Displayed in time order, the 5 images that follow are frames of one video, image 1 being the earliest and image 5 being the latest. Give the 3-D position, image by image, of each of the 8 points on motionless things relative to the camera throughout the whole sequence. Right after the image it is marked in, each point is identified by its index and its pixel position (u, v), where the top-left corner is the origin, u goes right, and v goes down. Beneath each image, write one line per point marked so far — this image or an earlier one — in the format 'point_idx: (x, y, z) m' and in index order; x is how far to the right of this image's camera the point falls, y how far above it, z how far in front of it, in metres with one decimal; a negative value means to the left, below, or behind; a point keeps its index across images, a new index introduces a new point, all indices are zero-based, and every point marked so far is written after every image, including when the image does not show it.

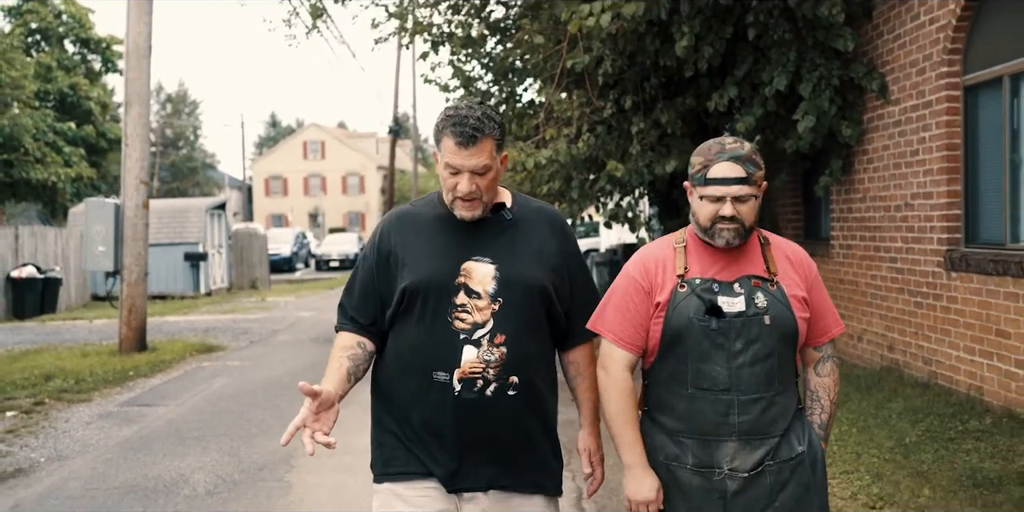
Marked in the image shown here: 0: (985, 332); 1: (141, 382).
0: (+3.4, -0.5, +6.6) m
1: (-4.1, -1.4, +10.3) m
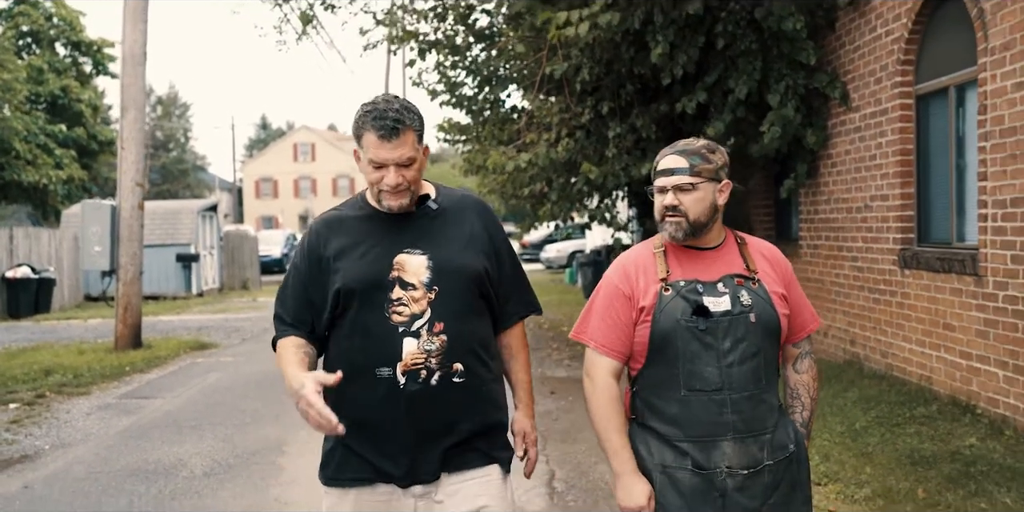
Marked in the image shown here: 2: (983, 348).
0: (+3.2, -0.5, +7.1) m
1: (-4.3, -1.4, +10.7) m
2: (+3.2, -0.6, +6.4) m
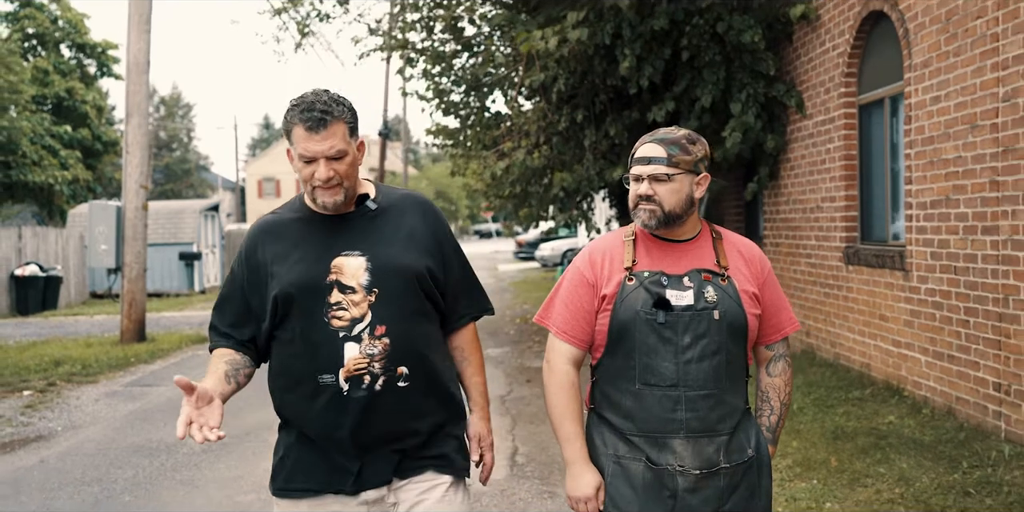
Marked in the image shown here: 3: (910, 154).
0: (+3.0, -0.5, +7.7) m
1: (-4.5, -1.3, +11.4) m
2: (+3.0, -0.6, +7.0) m
3: (+2.9, +0.7, +6.8) m
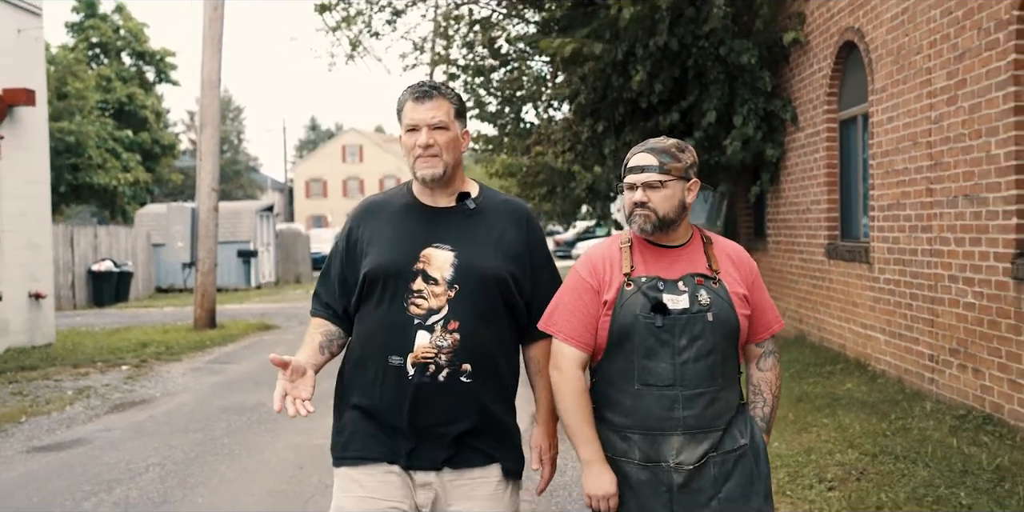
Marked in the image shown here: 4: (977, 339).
0: (+3.2, -0.5, +9.0) m
1: (-4.1, -1.3, +13.0) m
2: (+3.2, -0.5, +8.3) m
3: (+3.1, +0.8, +8.1) m
4: (+3.1, -0.6, +6.3) m
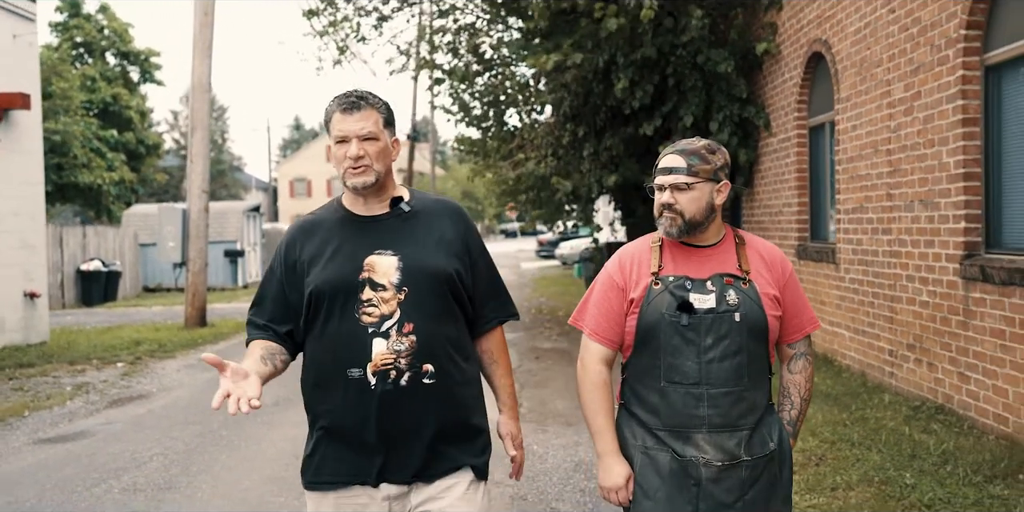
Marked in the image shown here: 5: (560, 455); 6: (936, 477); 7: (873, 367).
0: (+3.1, -0.5, +9.4) m
1: (-4.3, -1.3, +13.3) m
2: (+3.0, -0.6, +8.7) m
3: (+3.0, +0.8, +8.5) m
4: (+3.0, -0.6, +6.7) m
5: (+0.3, -1.4, +6.7) m
6: (+2.3, -1.2, +5.1) m
7: (+3.0, -0.9, +7.8) m
